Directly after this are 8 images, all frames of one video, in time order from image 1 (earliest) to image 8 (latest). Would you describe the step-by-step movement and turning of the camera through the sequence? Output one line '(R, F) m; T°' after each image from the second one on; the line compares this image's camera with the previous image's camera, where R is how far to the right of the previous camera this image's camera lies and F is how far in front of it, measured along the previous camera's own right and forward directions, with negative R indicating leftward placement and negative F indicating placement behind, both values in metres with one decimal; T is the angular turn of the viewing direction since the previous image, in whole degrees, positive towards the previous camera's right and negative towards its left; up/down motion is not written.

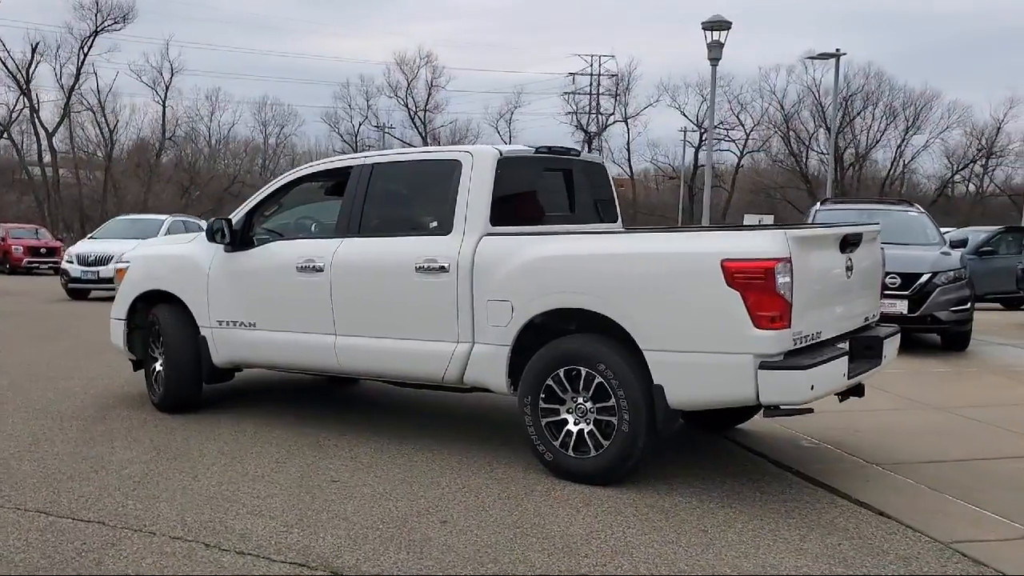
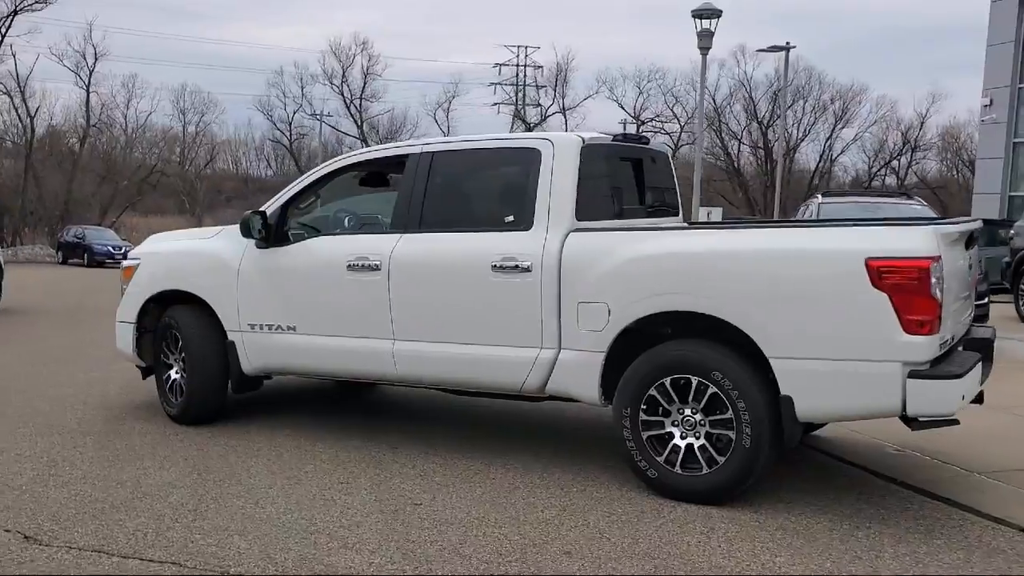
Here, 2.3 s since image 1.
(-0.9, +0.5) m; +5°
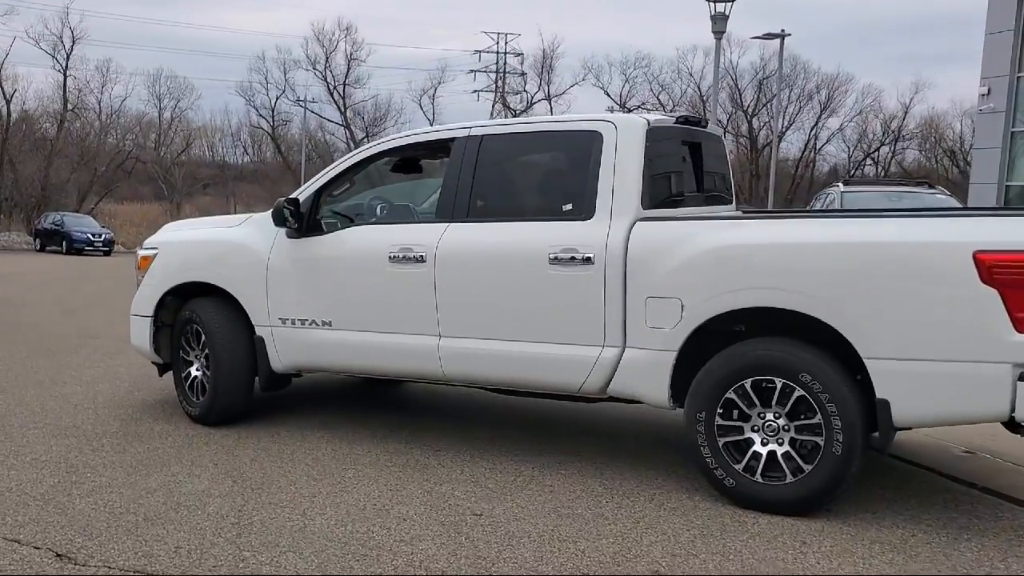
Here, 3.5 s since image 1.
(-0.4, +0.4) m; +1°
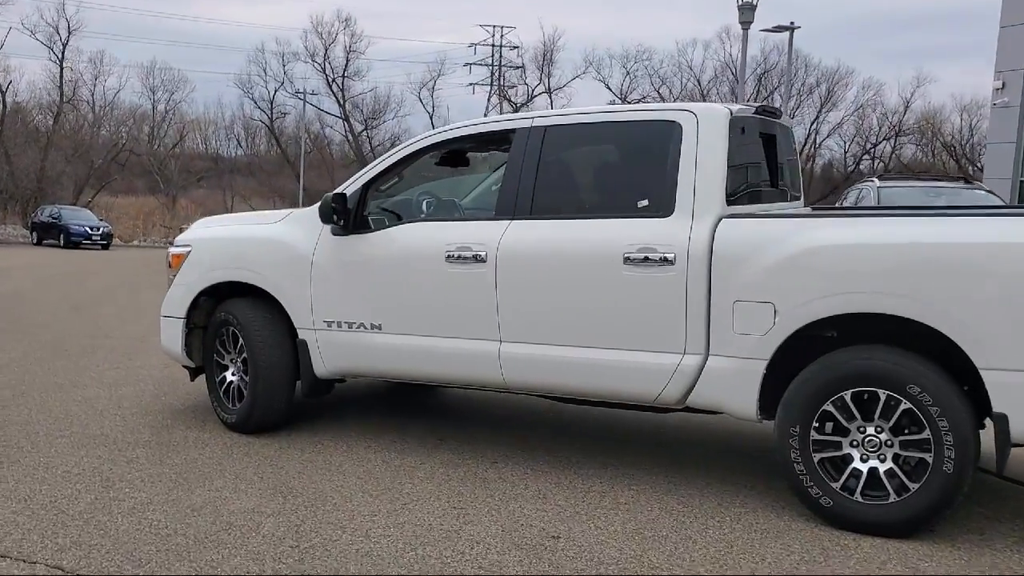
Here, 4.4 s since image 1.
(-0.4, +0.4) m; 0°
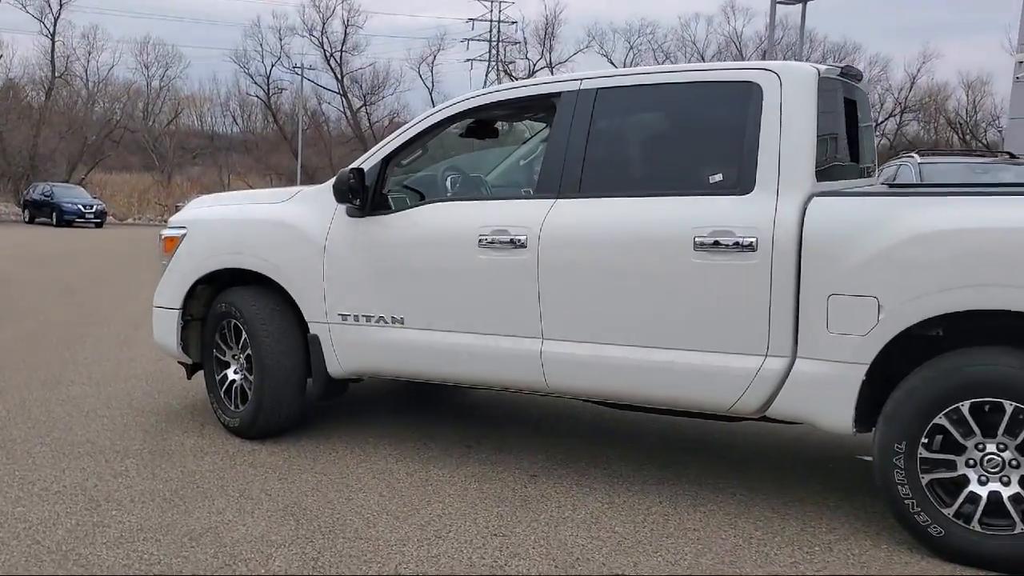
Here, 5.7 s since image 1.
(-0.2, +0.7) m; 0°
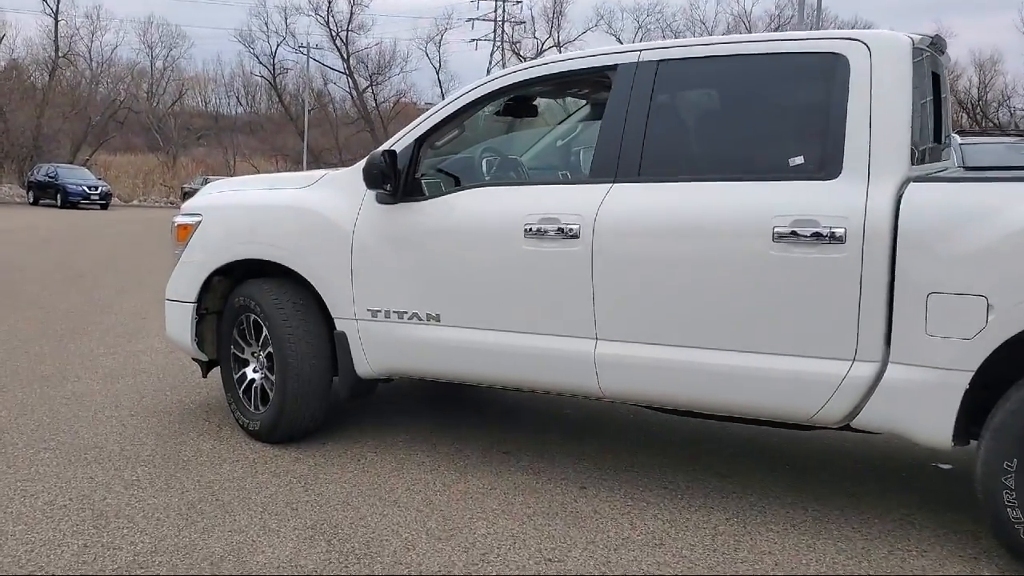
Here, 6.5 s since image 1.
(-0.2, +0.4) m; 0°
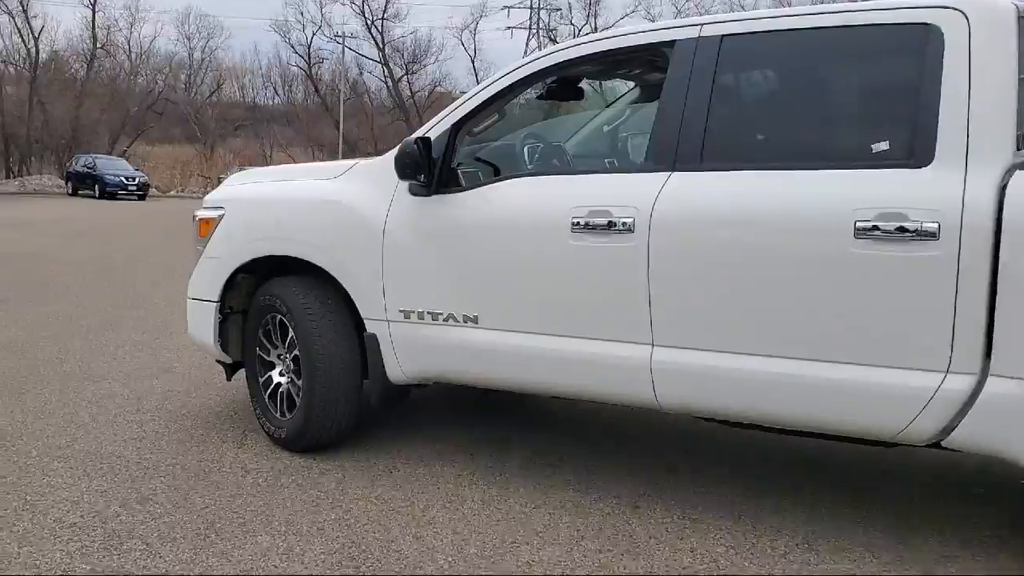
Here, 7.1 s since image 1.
(0.0, +0.4) m; -2°
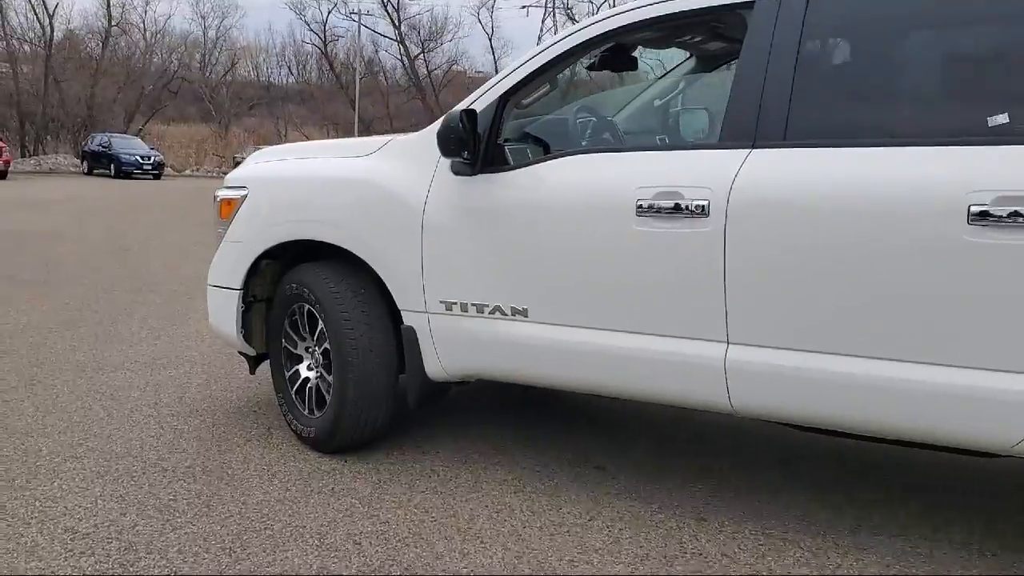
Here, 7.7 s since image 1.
(-0.1, +0.4) m; -1°
